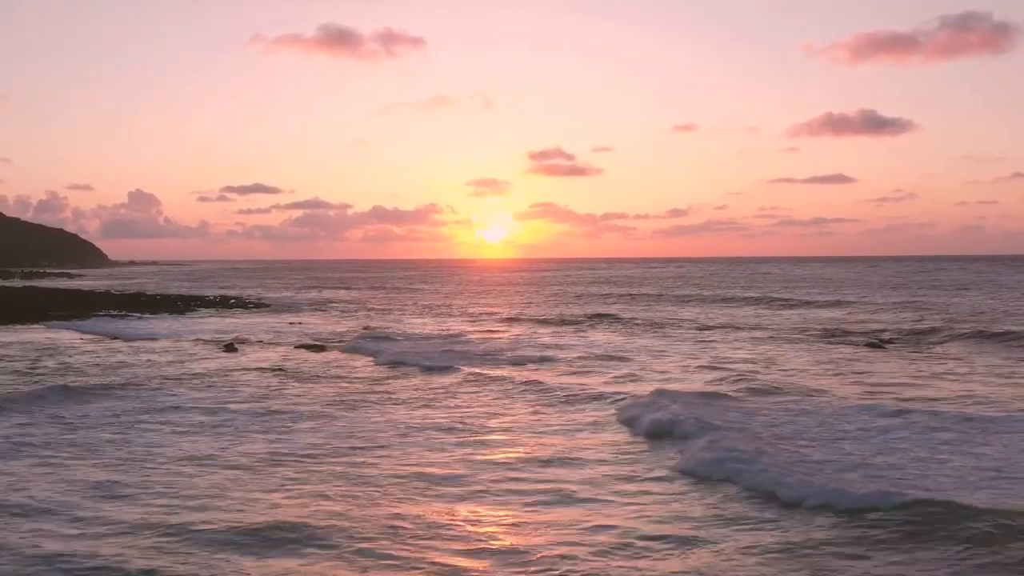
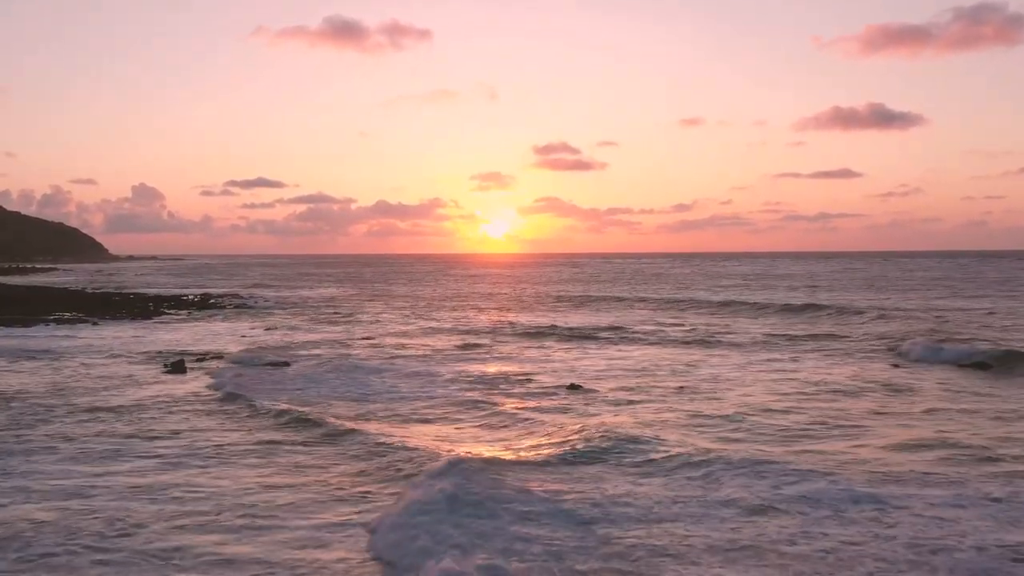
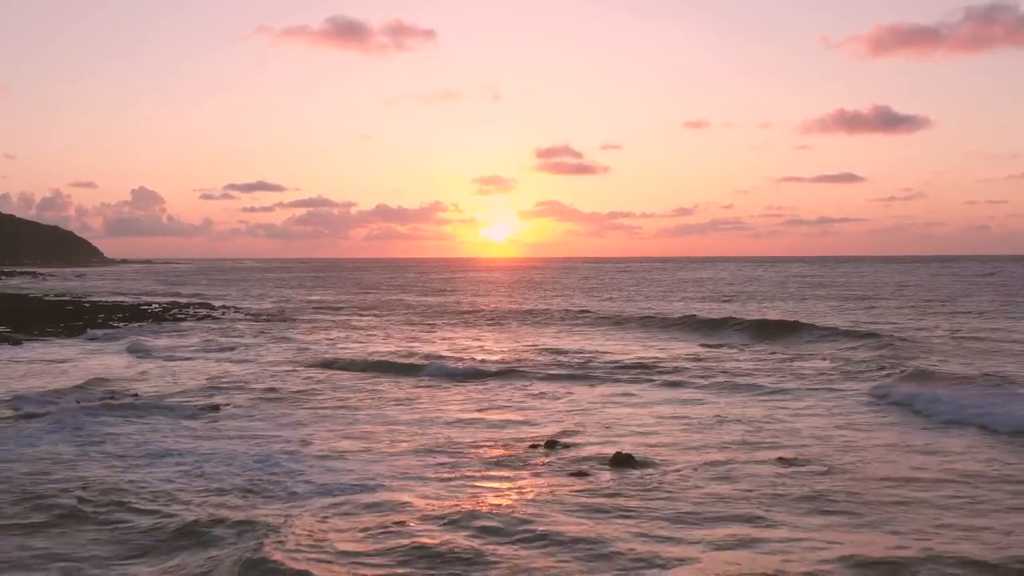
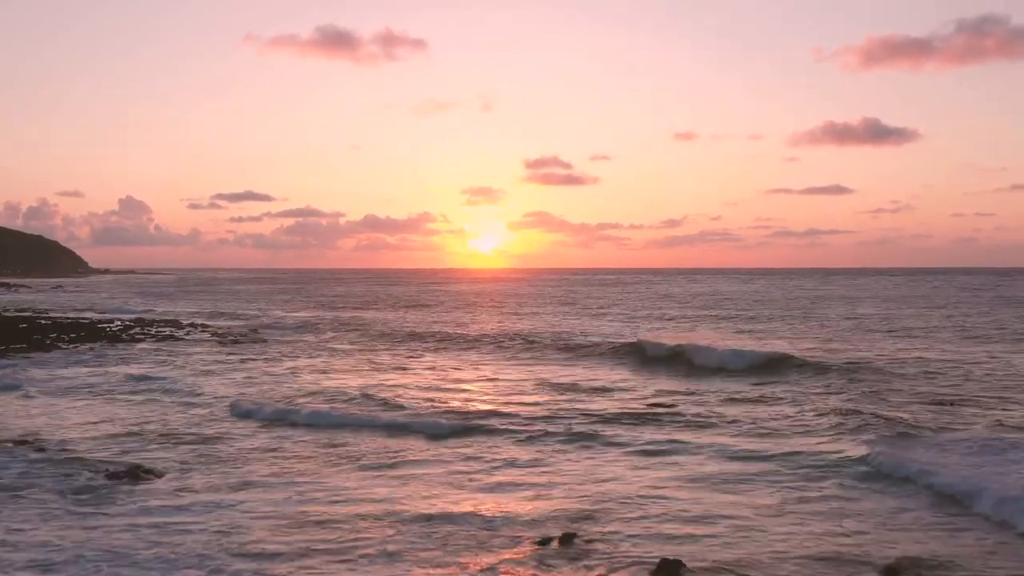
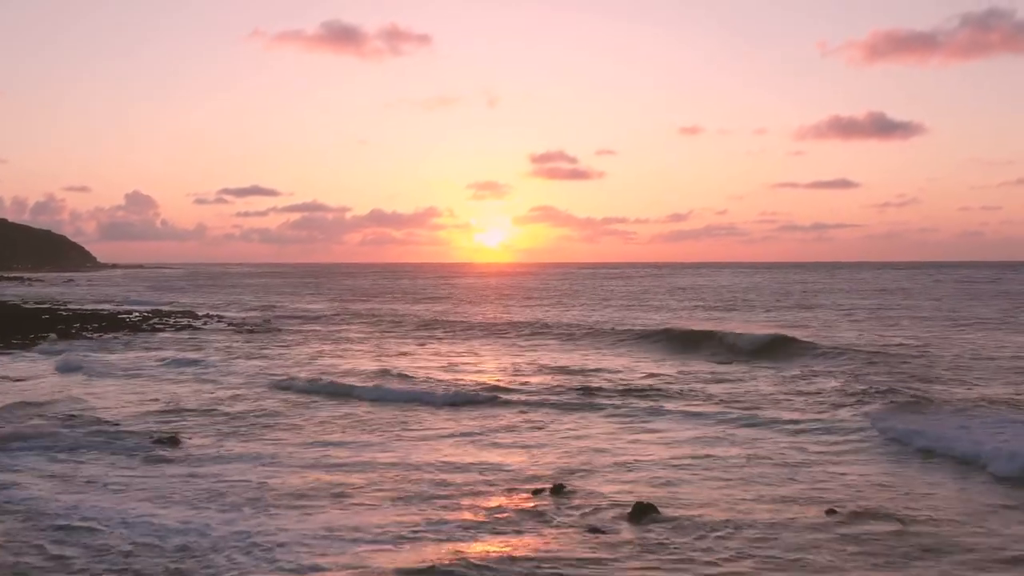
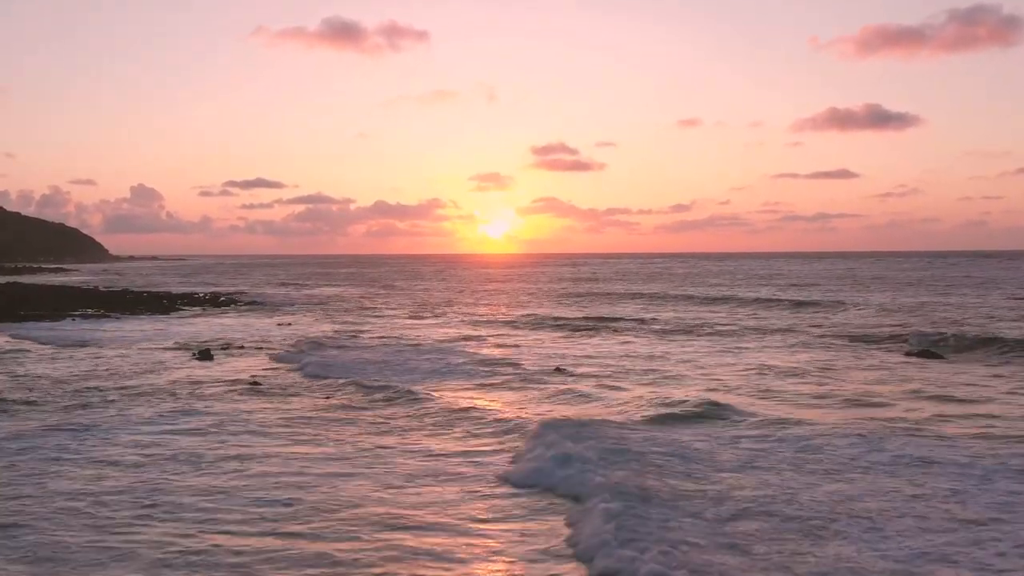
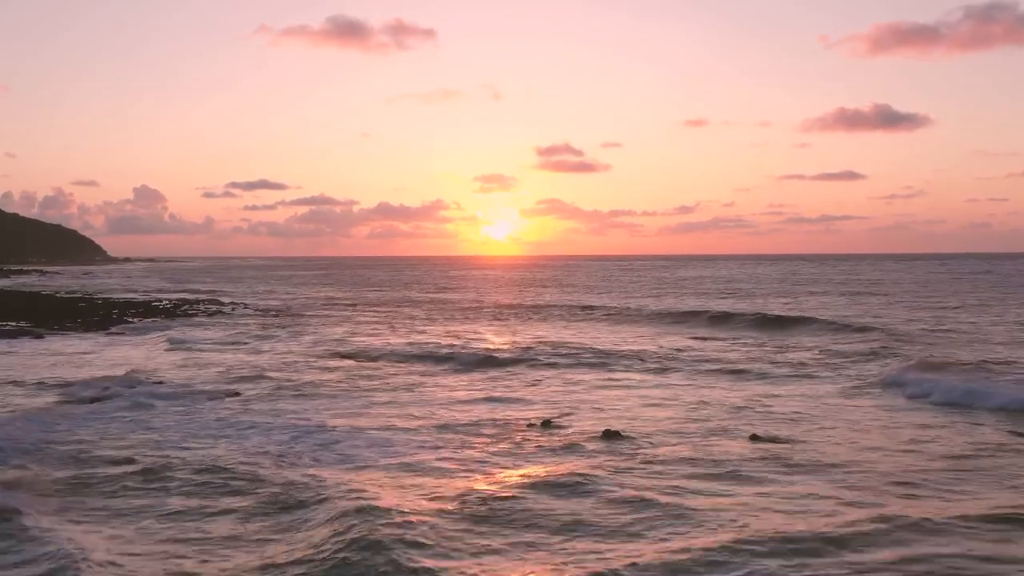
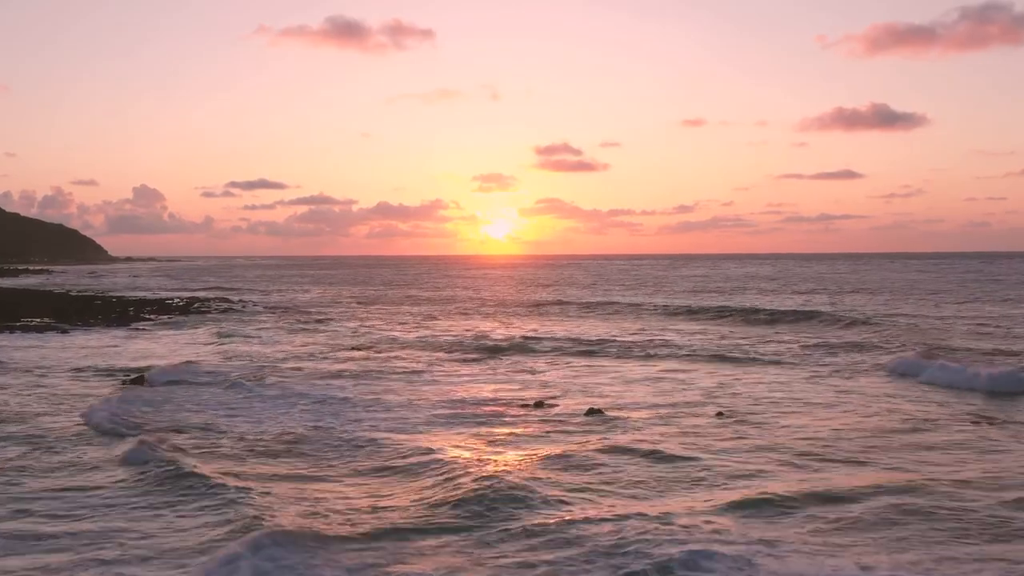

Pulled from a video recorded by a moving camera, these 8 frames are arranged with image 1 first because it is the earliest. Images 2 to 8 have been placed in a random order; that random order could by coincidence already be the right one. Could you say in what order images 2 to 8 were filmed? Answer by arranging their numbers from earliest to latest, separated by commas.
6, 2, 8, 7, 3, 5, 4
